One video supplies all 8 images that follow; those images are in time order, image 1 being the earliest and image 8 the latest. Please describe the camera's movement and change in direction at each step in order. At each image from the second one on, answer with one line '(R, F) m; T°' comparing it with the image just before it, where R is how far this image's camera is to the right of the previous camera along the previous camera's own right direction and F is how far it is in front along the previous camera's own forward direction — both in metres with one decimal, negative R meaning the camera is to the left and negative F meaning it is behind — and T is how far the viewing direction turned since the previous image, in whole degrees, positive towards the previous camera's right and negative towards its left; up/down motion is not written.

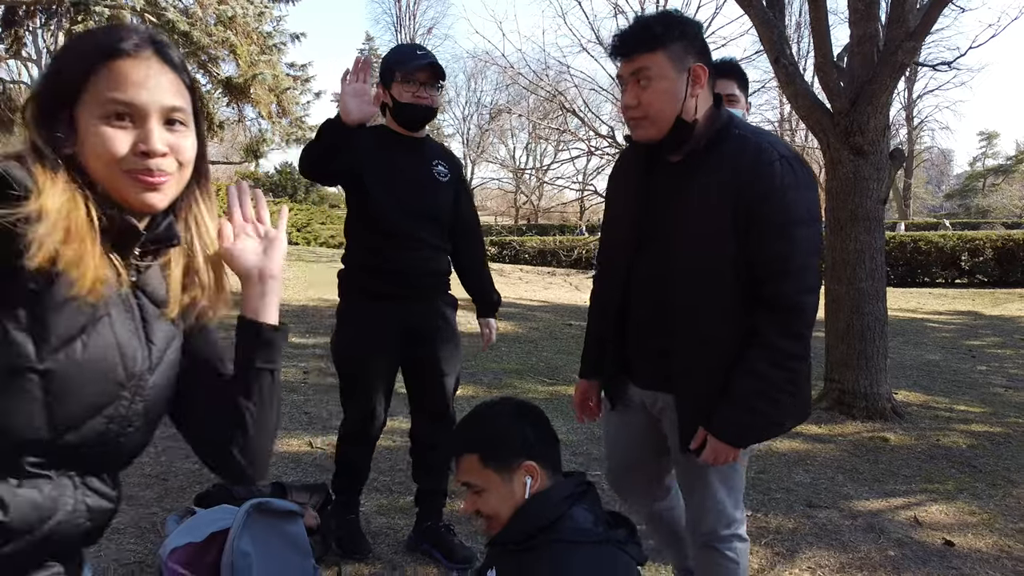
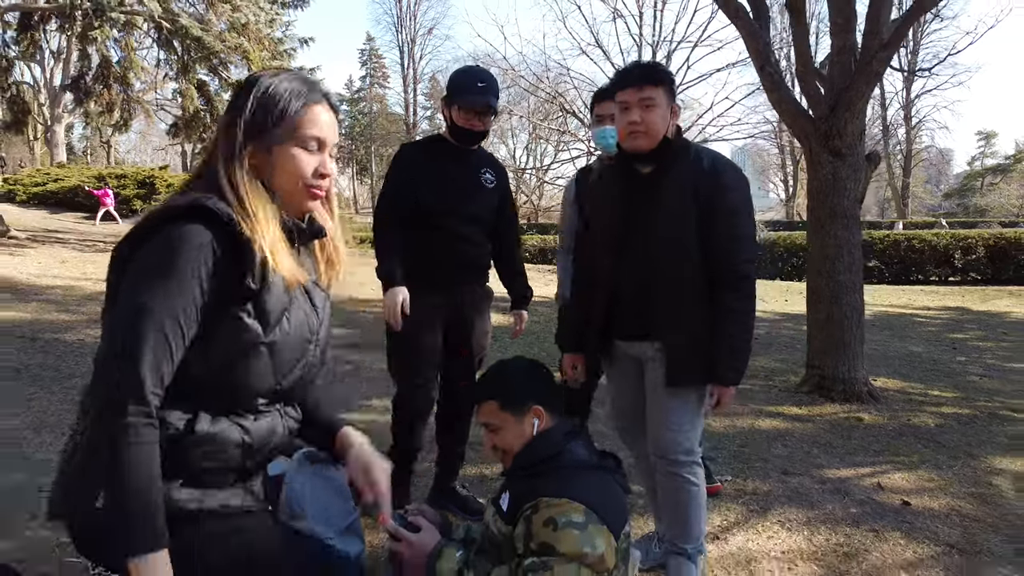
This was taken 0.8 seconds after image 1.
(0.0, -0.4) m; 0°
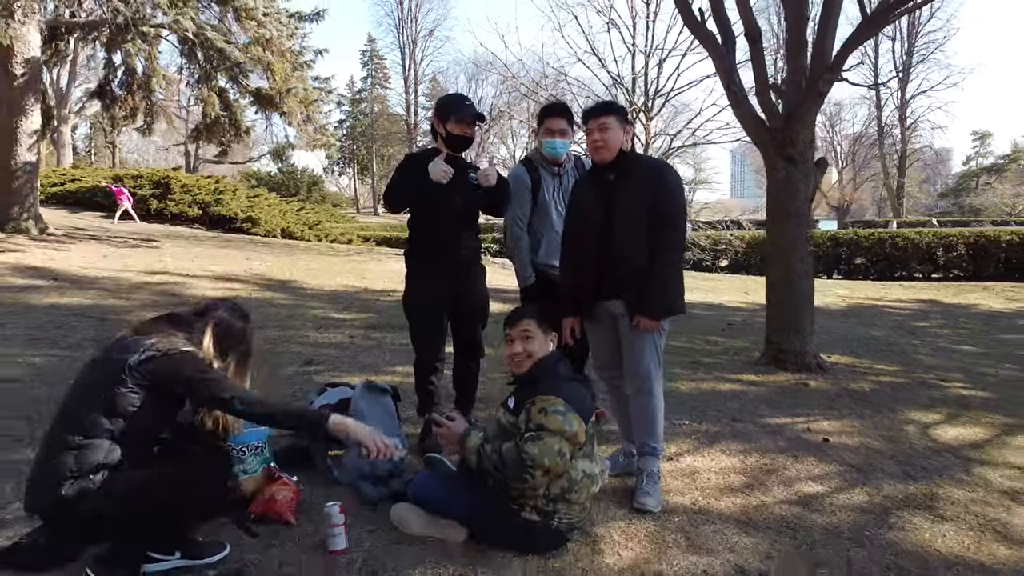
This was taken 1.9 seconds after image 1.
(0.0, -0.9) m; 0°
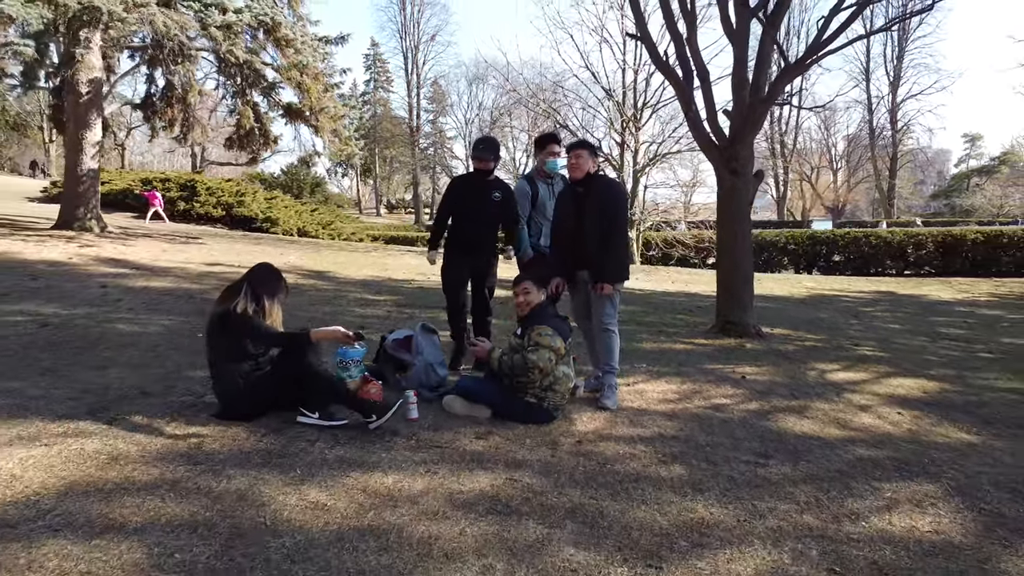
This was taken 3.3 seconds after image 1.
(0.0, -1.7) m; 0°
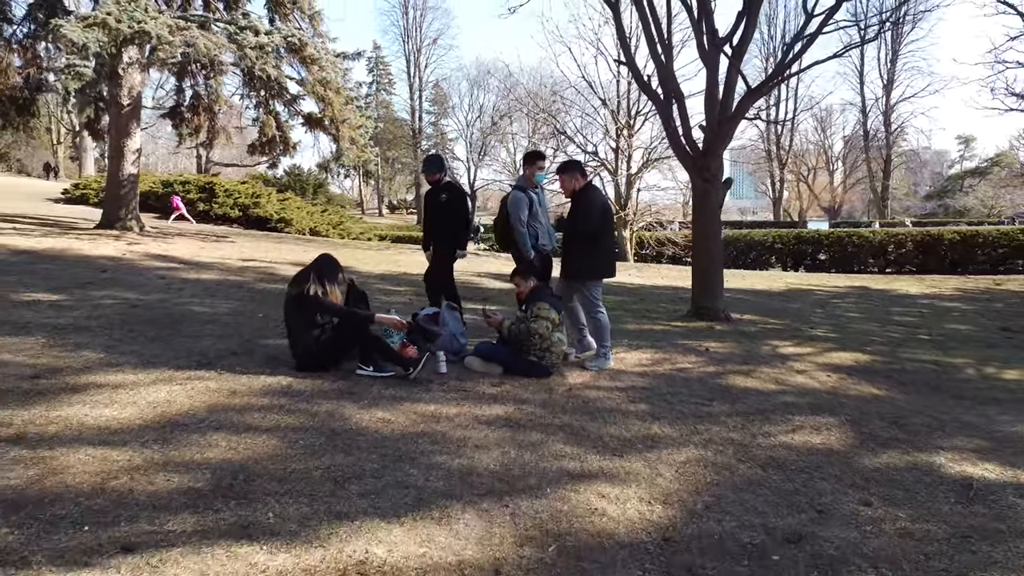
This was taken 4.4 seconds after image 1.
(-0.1, -1.3) m; 0°
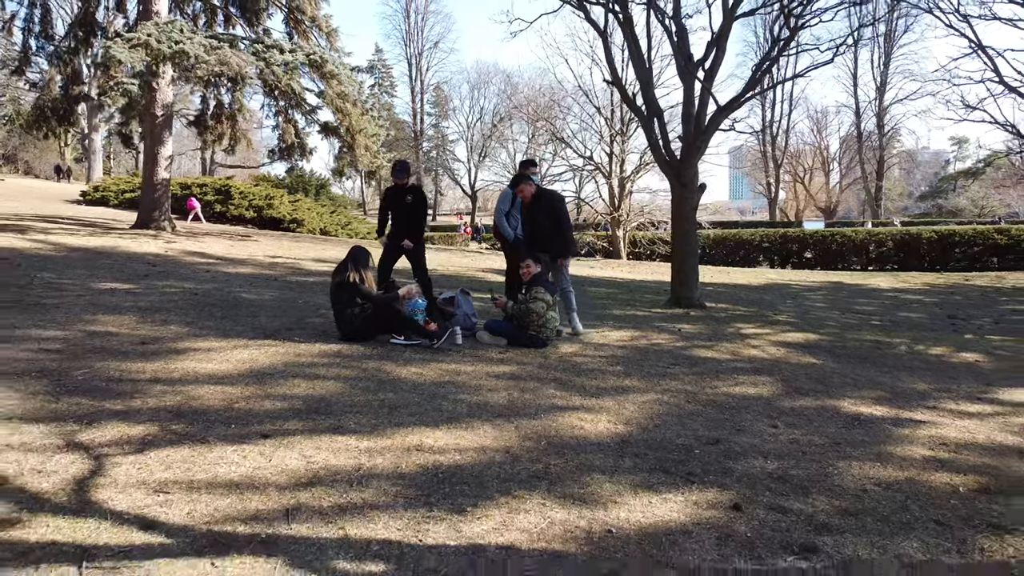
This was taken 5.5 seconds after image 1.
(0.0, -1.3) m; 0°
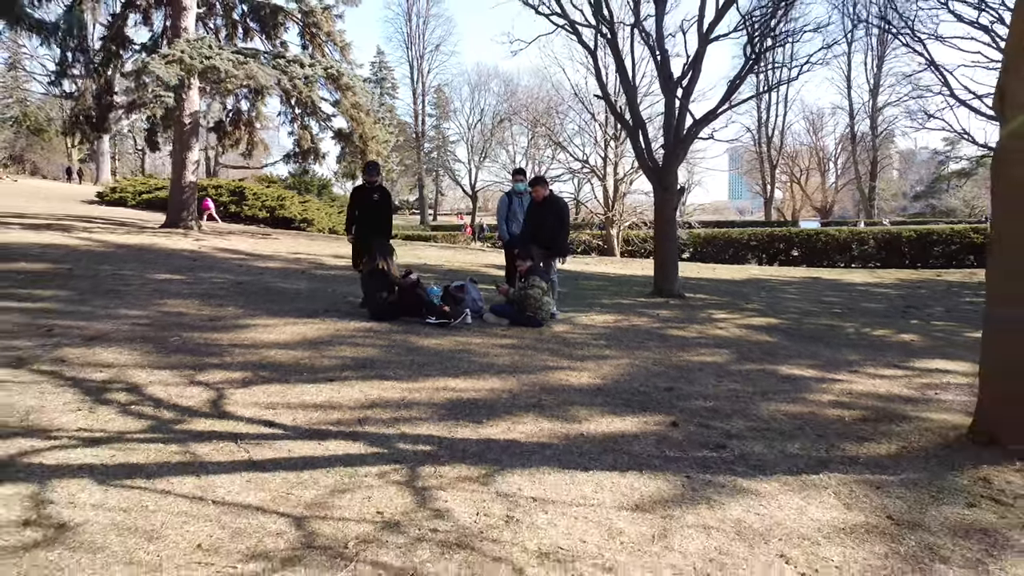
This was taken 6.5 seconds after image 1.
(0.0, -1.3) m; 0°
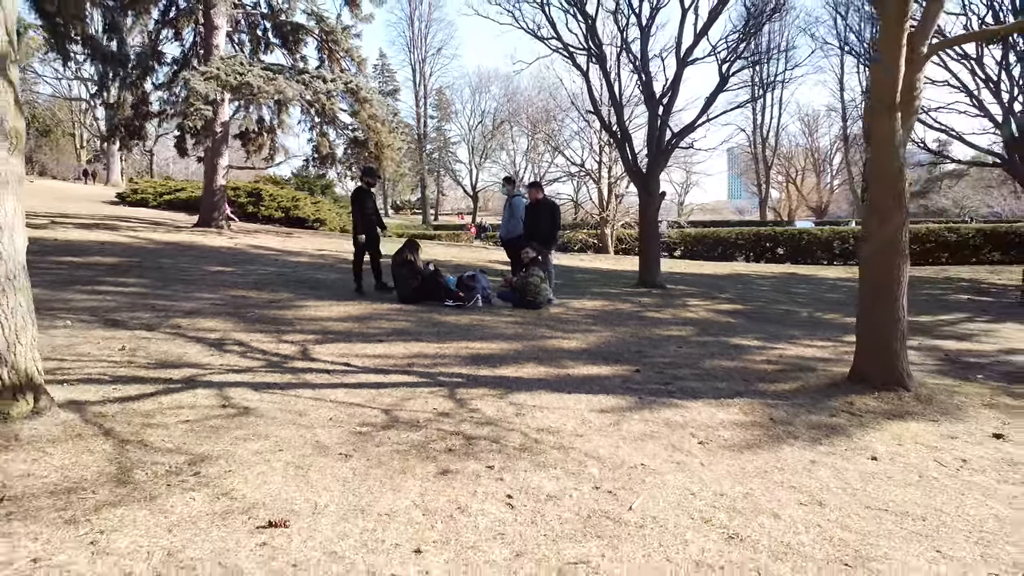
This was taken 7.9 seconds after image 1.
(-0.1, -1.7) m; 0°
